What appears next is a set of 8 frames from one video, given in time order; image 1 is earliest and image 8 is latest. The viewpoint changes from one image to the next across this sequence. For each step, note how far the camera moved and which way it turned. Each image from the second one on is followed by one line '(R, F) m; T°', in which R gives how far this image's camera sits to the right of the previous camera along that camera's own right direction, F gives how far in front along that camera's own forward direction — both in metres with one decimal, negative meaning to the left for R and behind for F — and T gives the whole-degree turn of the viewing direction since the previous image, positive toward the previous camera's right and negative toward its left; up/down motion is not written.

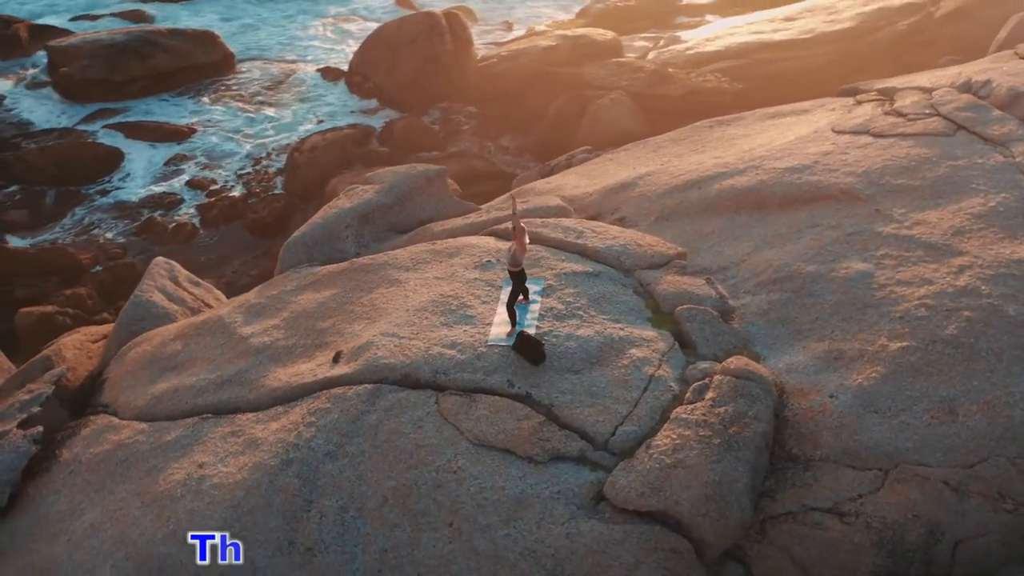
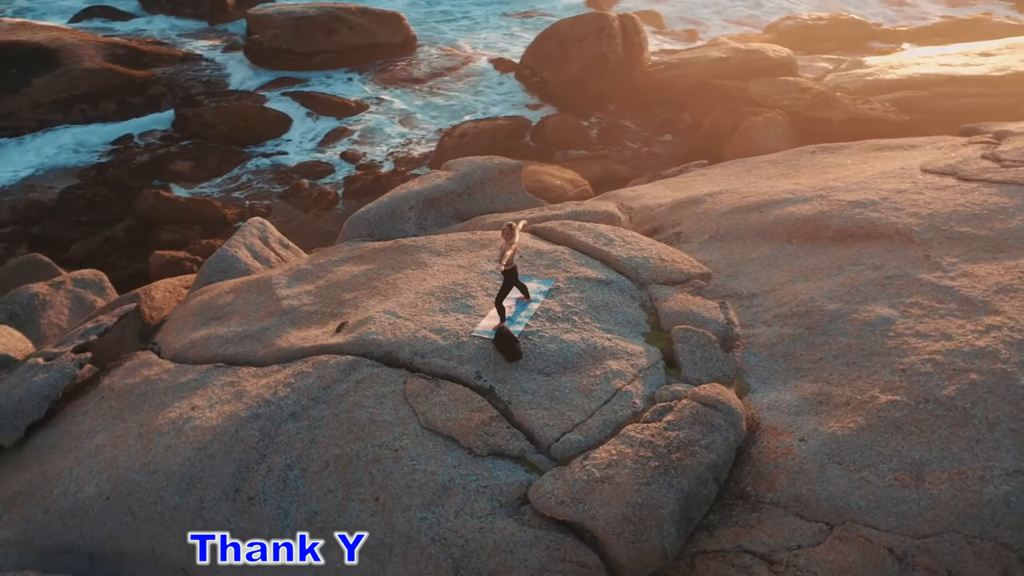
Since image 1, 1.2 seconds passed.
(+1.3, +0.1) m; -12°
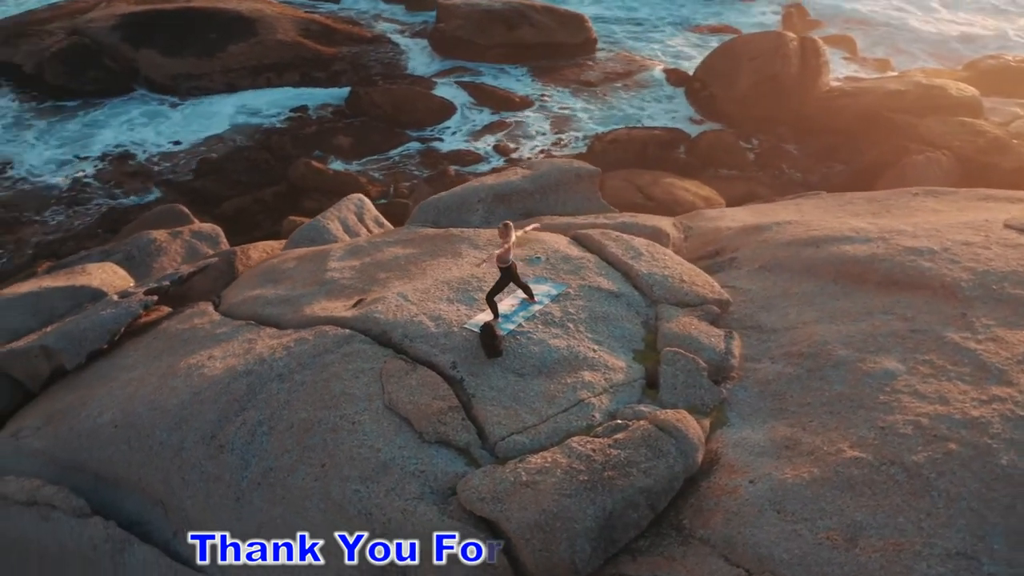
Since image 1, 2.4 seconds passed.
(+1.2, +0.1) m; -12°
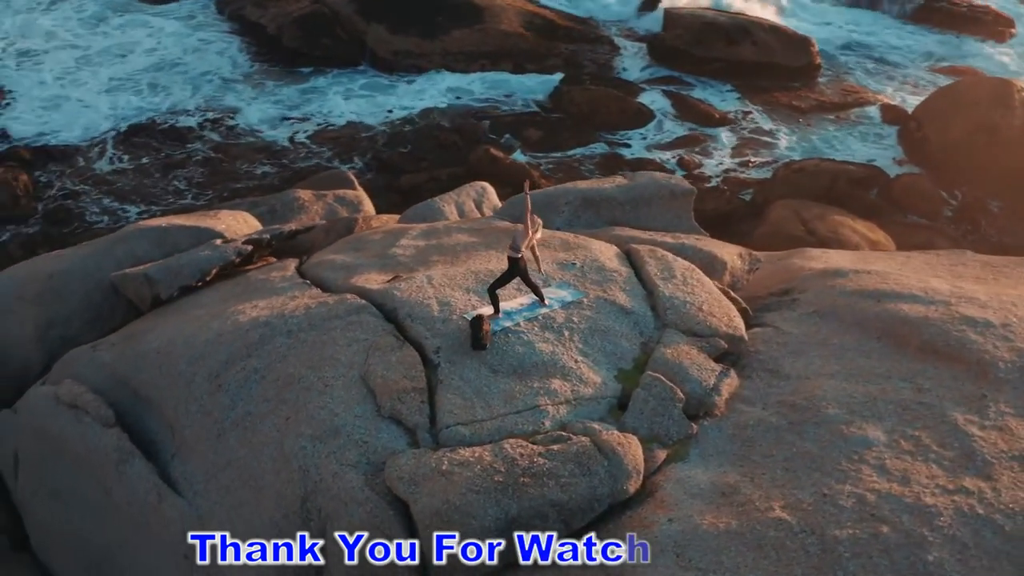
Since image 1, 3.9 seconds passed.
(+1.5, +0.2) m; -14°
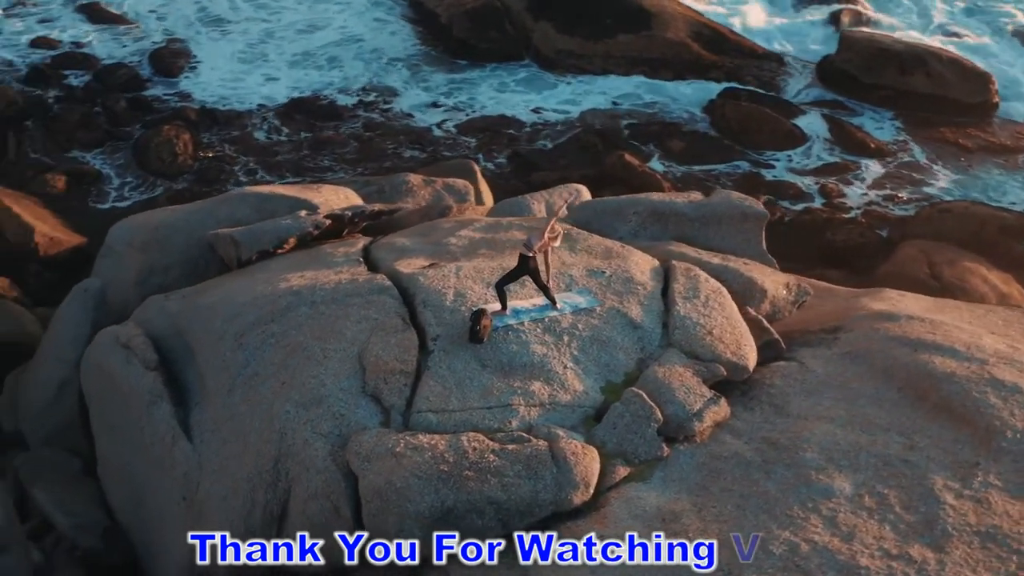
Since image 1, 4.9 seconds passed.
(+1.1, +0.1) m; -11°
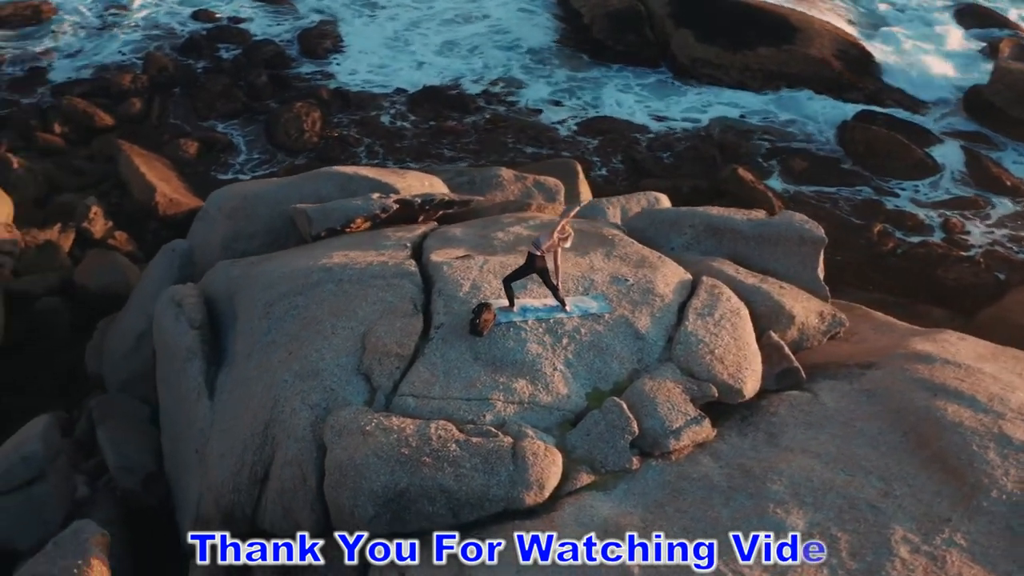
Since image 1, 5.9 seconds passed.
(+0.9, 0.0) m; -9°
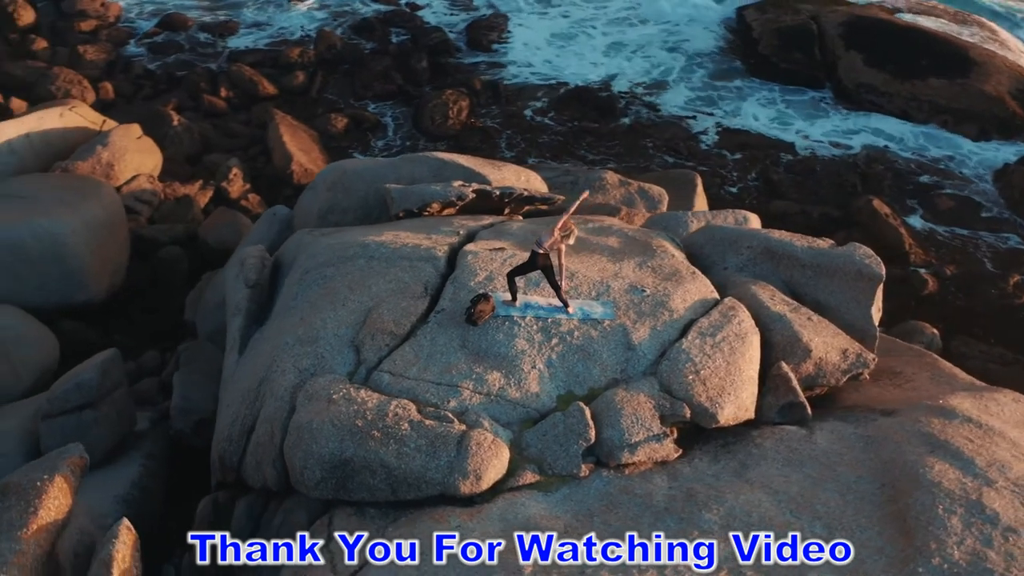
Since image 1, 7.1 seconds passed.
(+1.1, +0.1) m; -11°
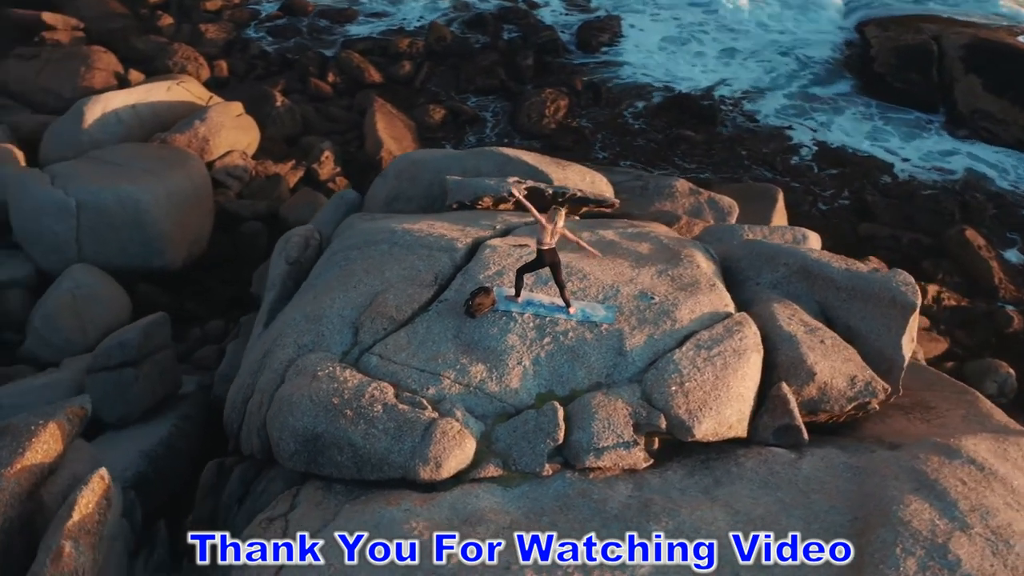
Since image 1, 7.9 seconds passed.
(+0.8, 0.0) m; -7°
